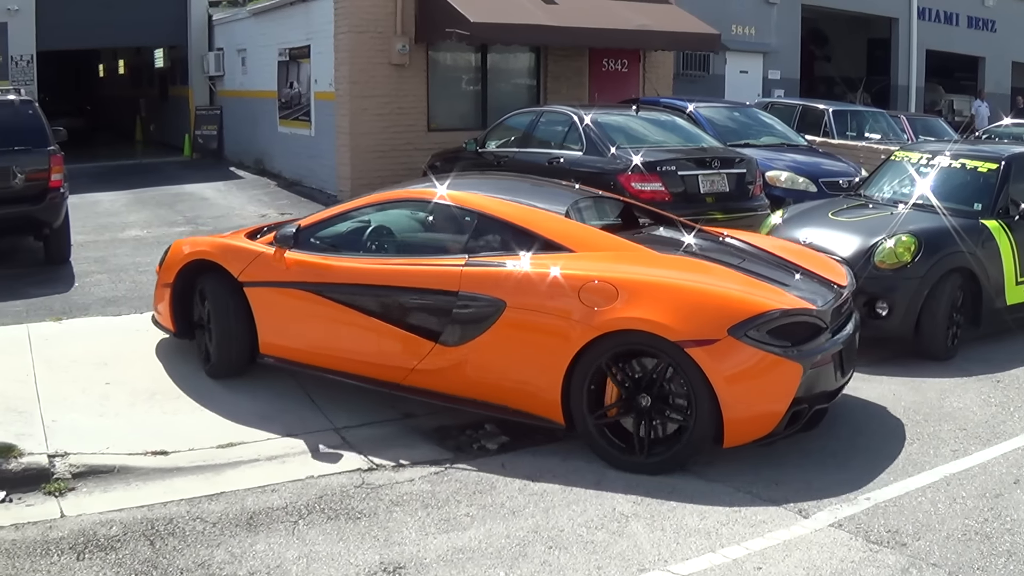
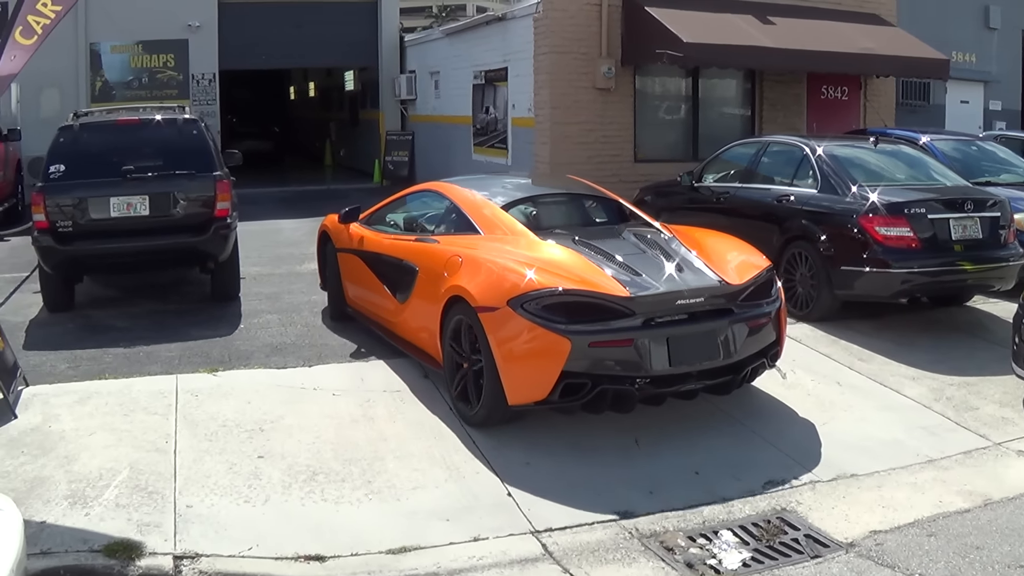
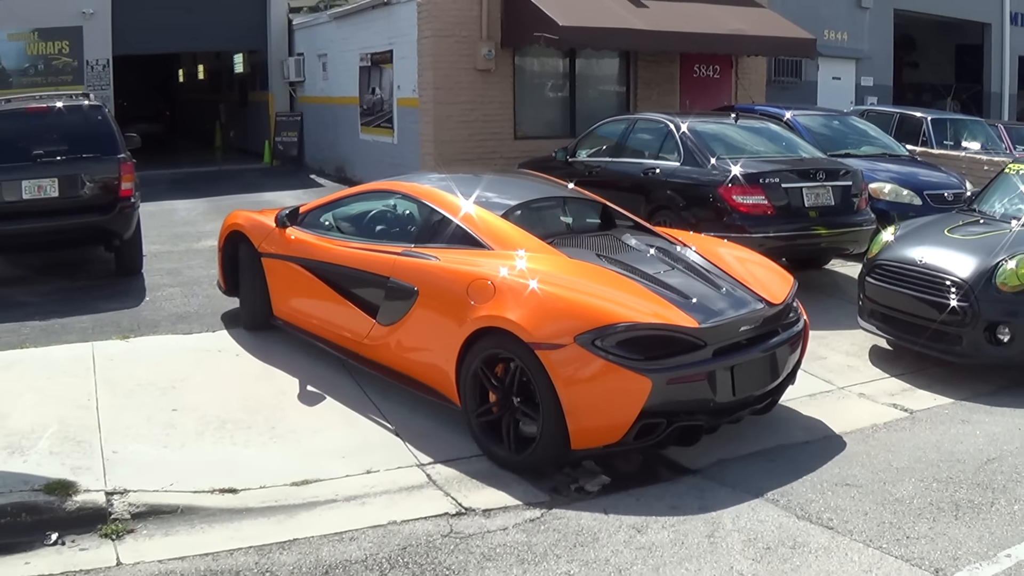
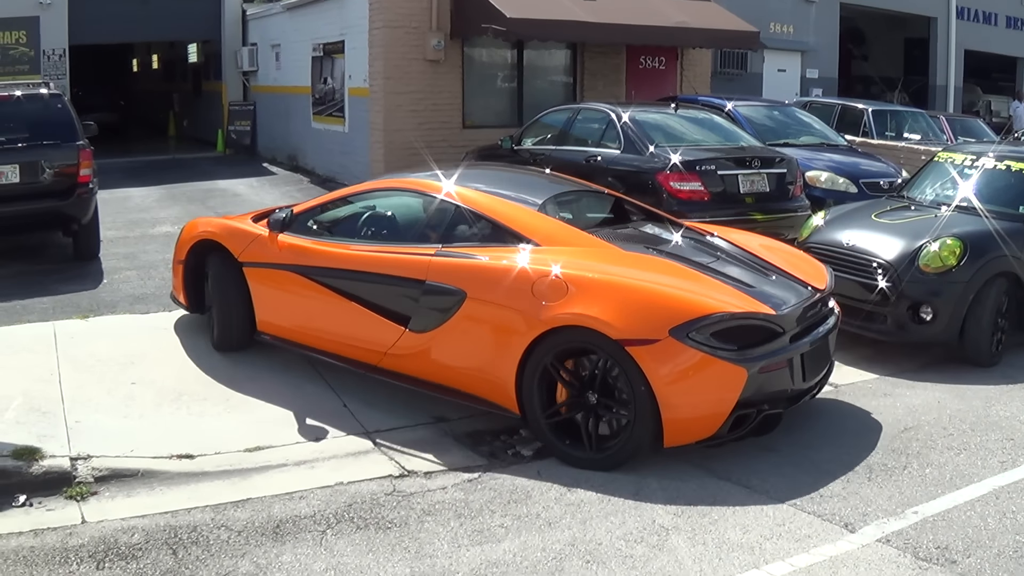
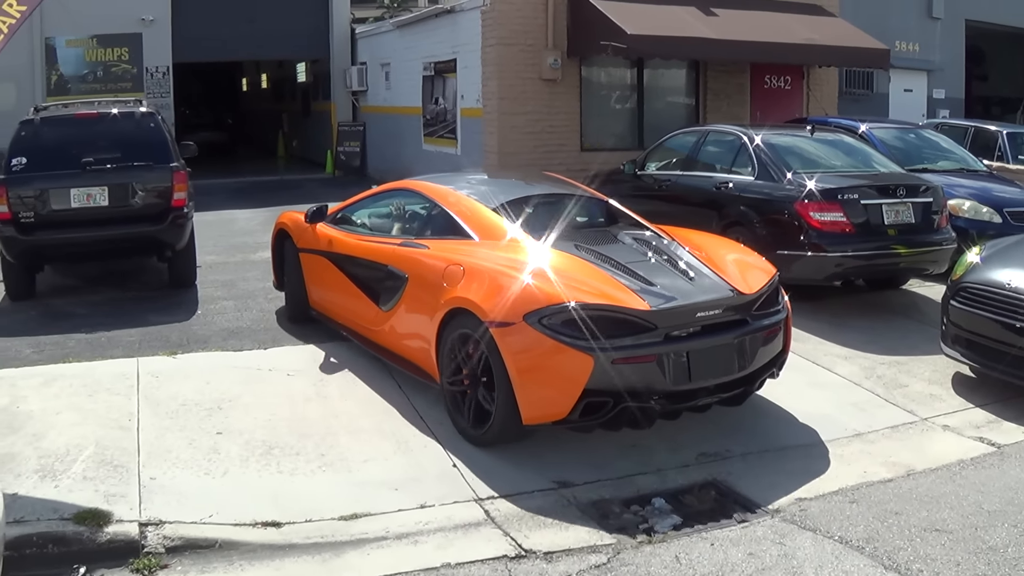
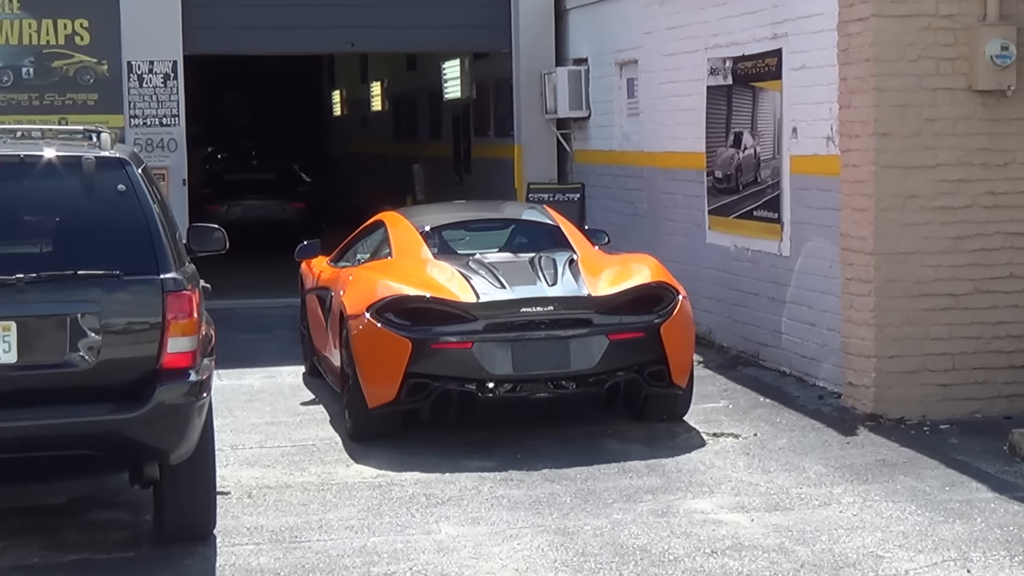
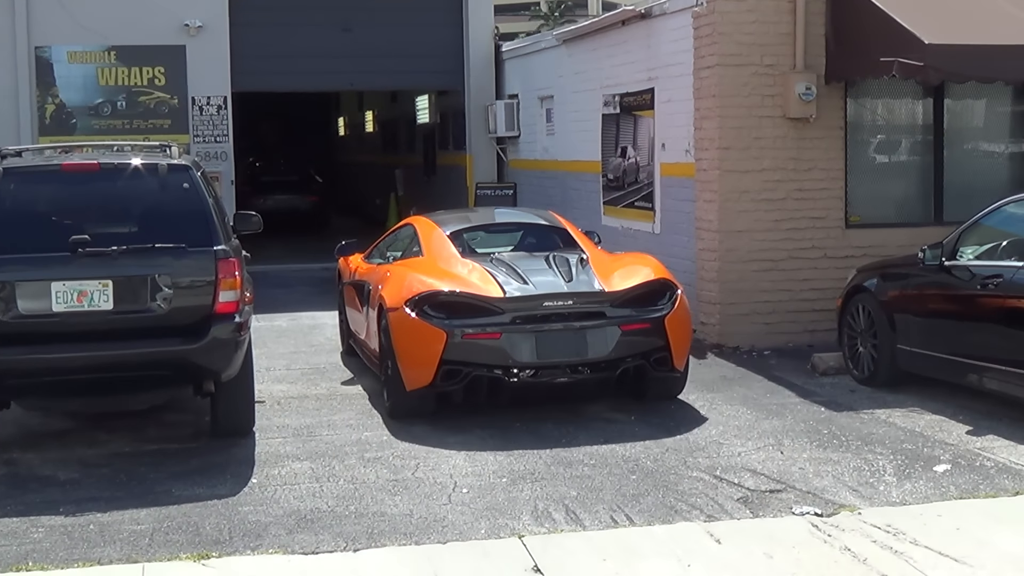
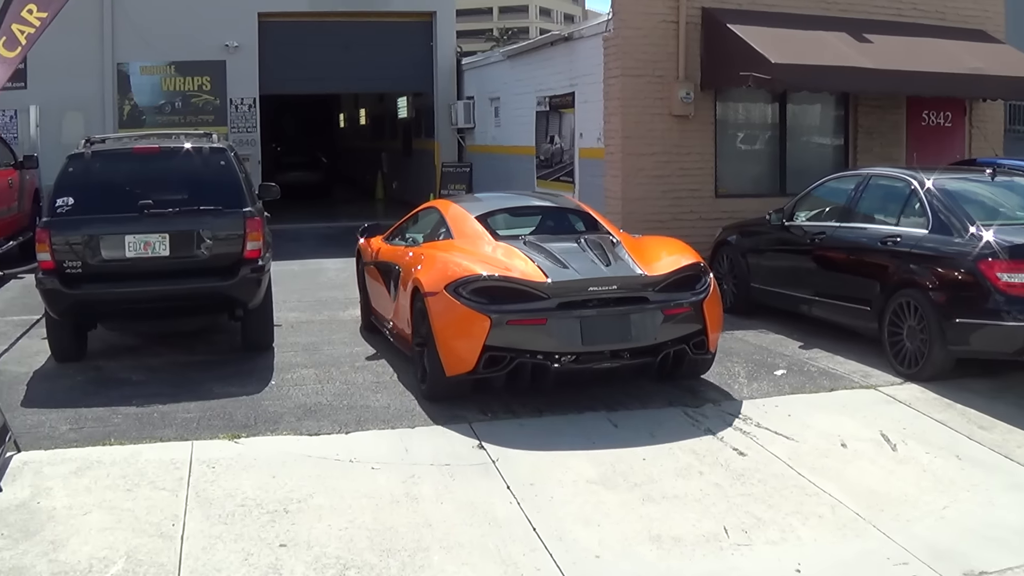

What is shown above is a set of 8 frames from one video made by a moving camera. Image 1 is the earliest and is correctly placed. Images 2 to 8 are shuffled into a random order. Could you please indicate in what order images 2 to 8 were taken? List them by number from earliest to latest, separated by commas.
4, 3, 5, 2, 8, 7, 6
